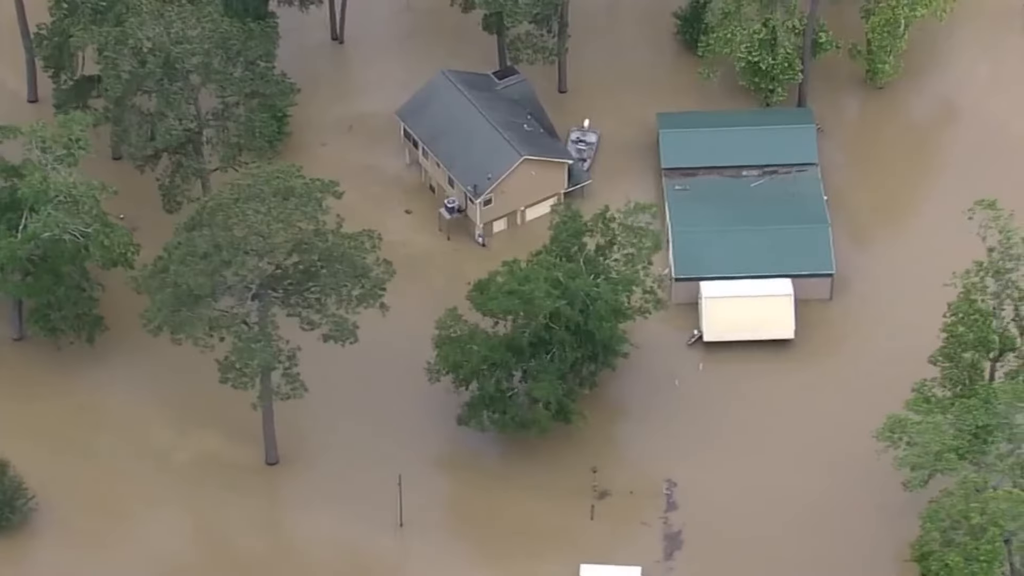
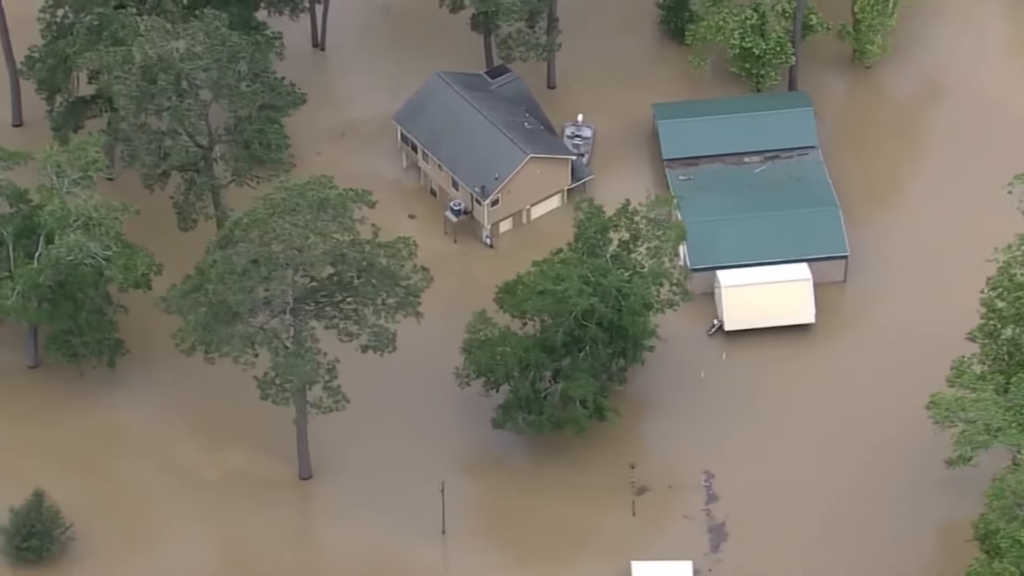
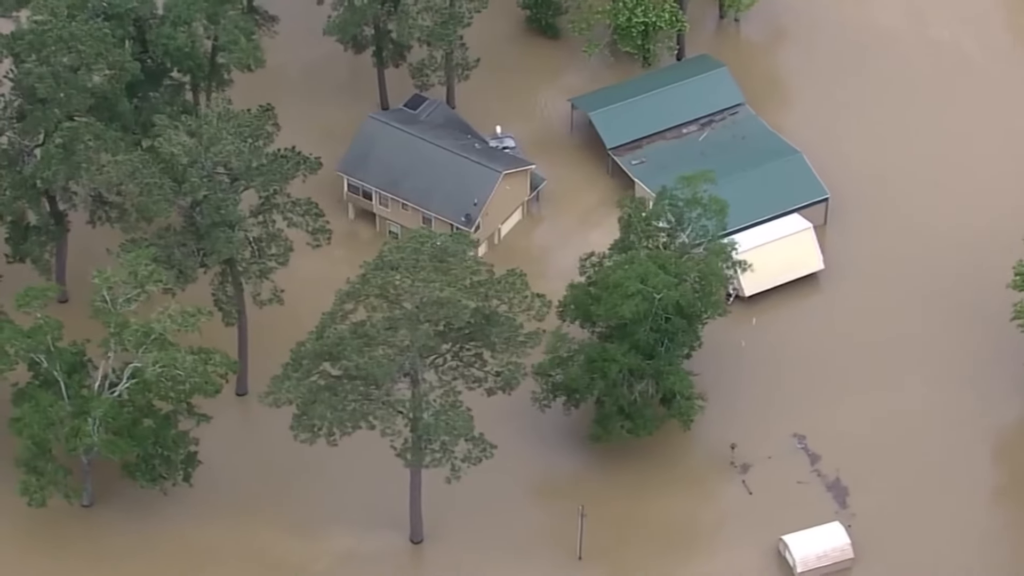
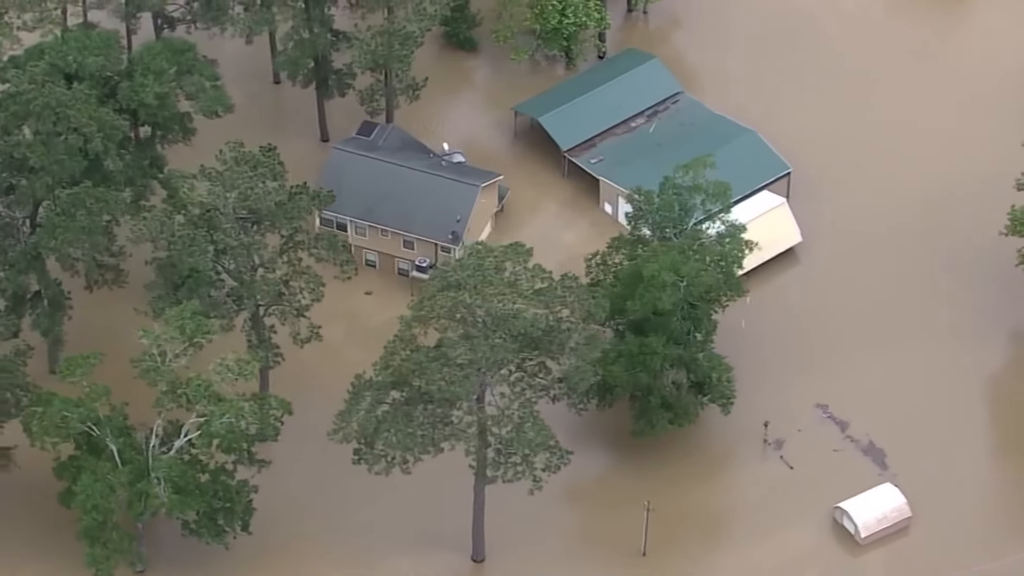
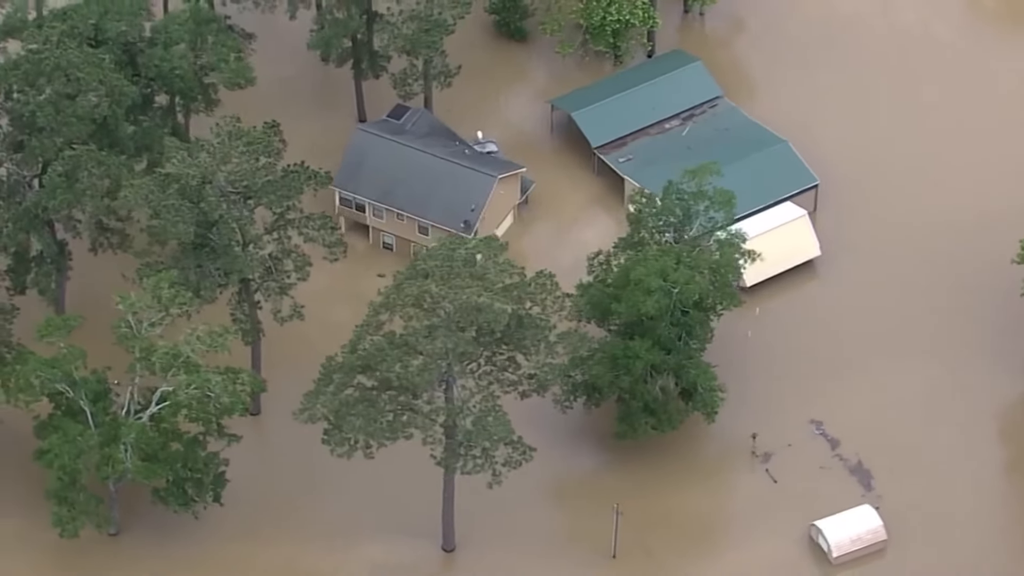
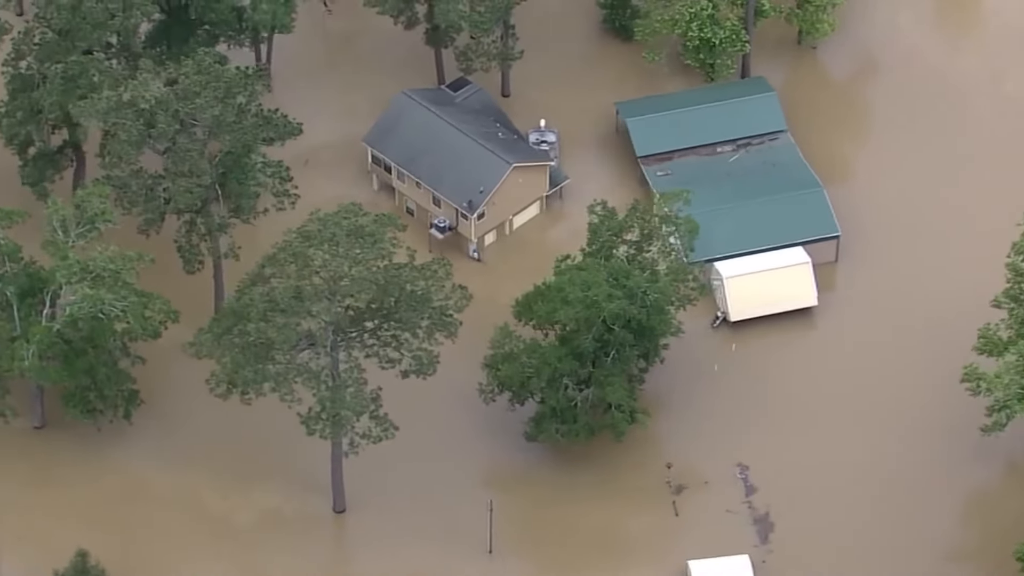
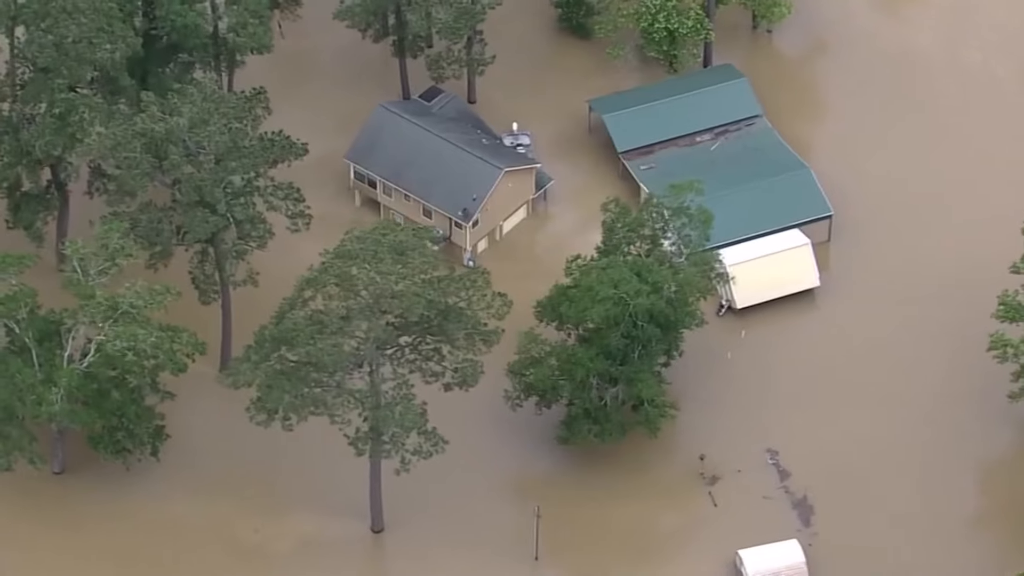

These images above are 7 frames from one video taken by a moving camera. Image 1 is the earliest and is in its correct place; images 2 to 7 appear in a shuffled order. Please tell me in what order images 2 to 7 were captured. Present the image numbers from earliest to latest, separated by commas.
2, 6, 7, 3, 5, 4
